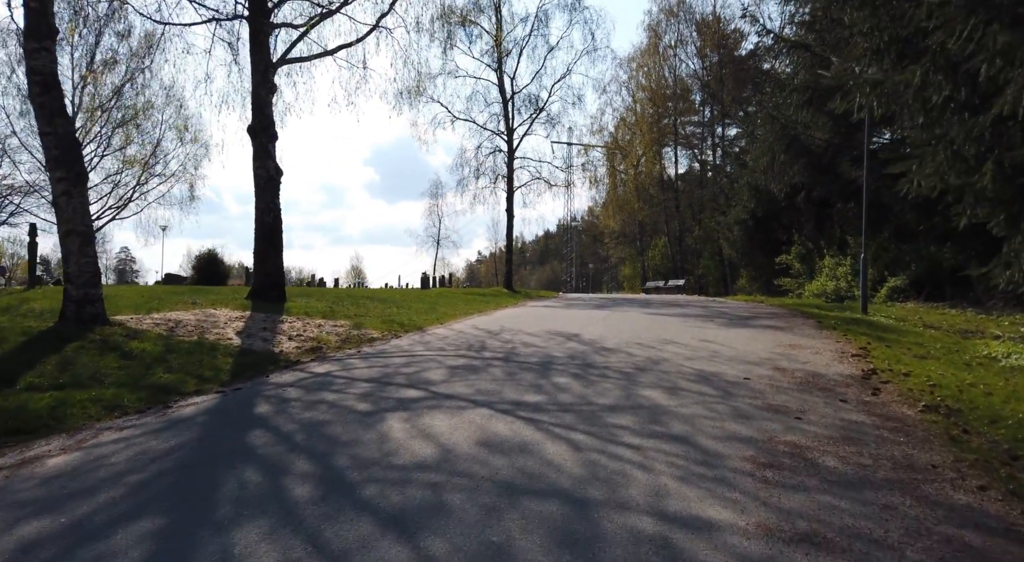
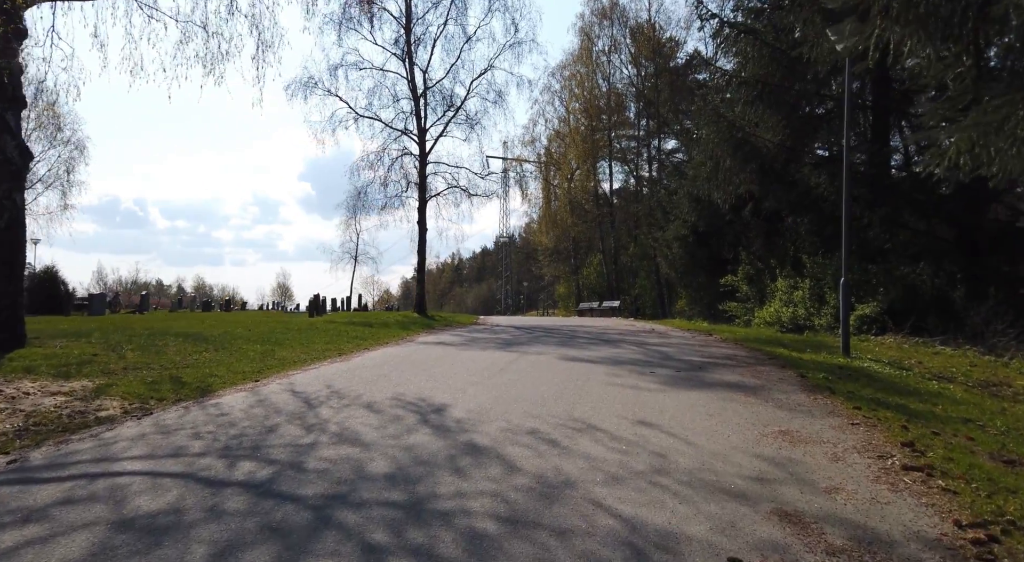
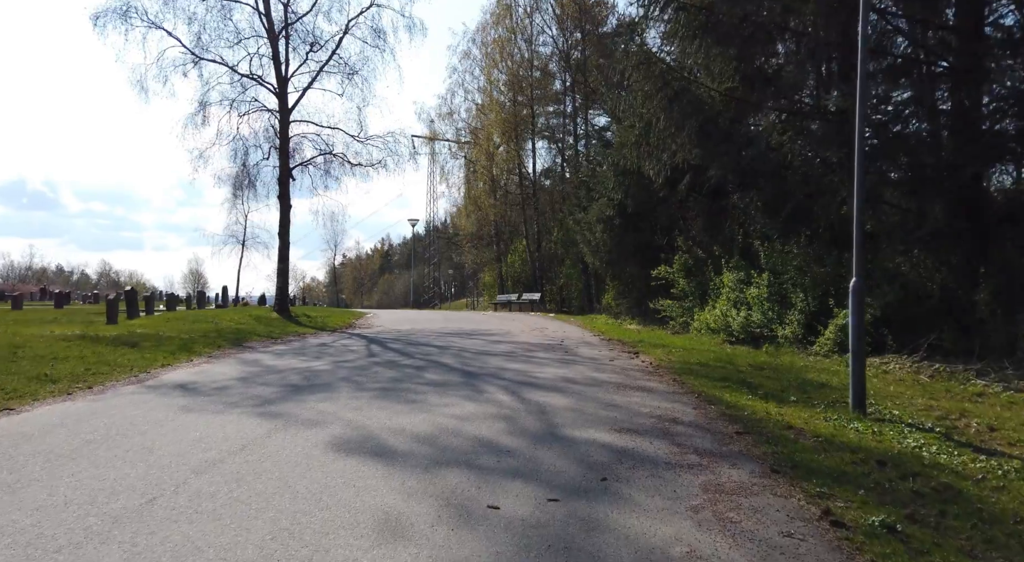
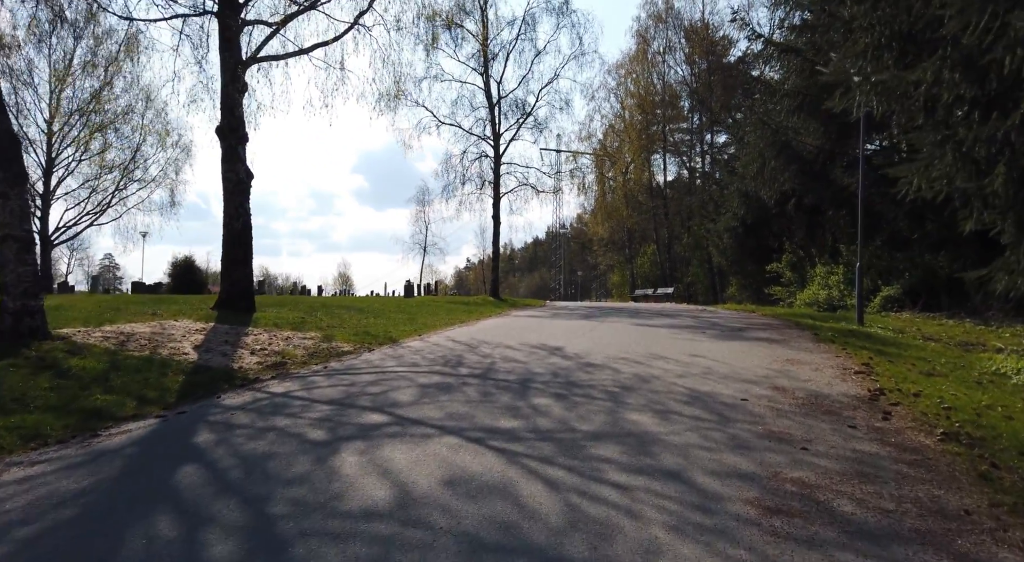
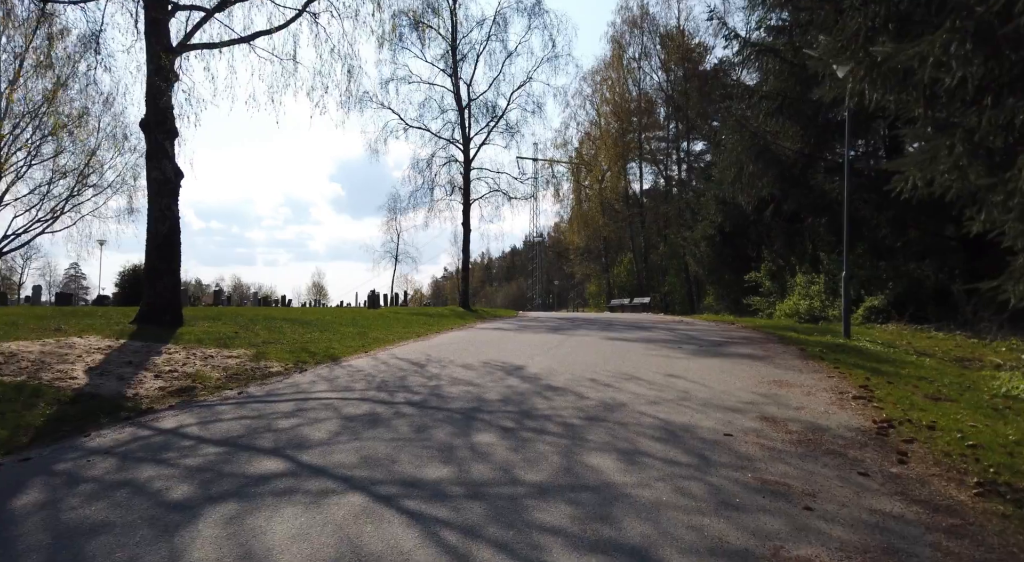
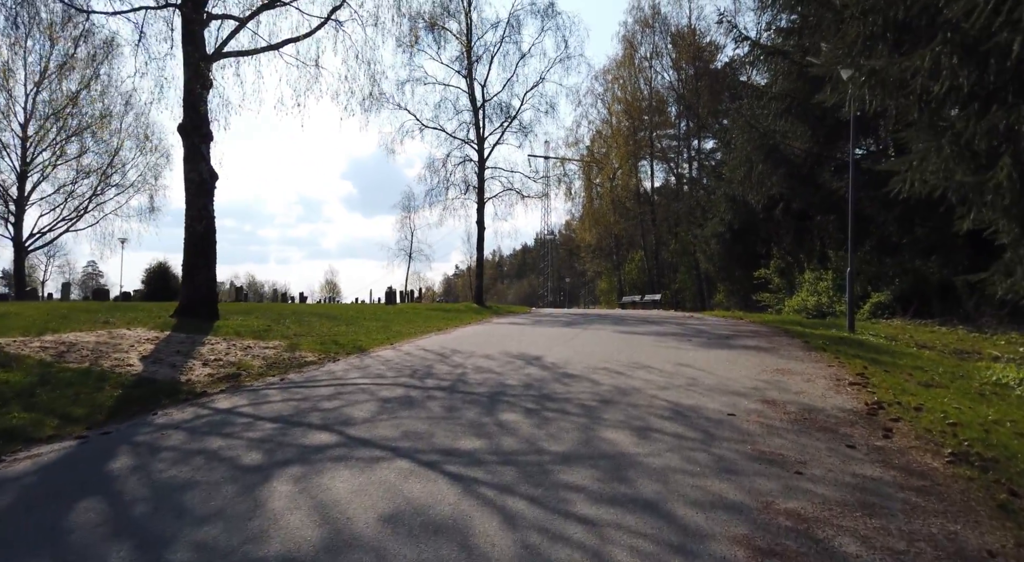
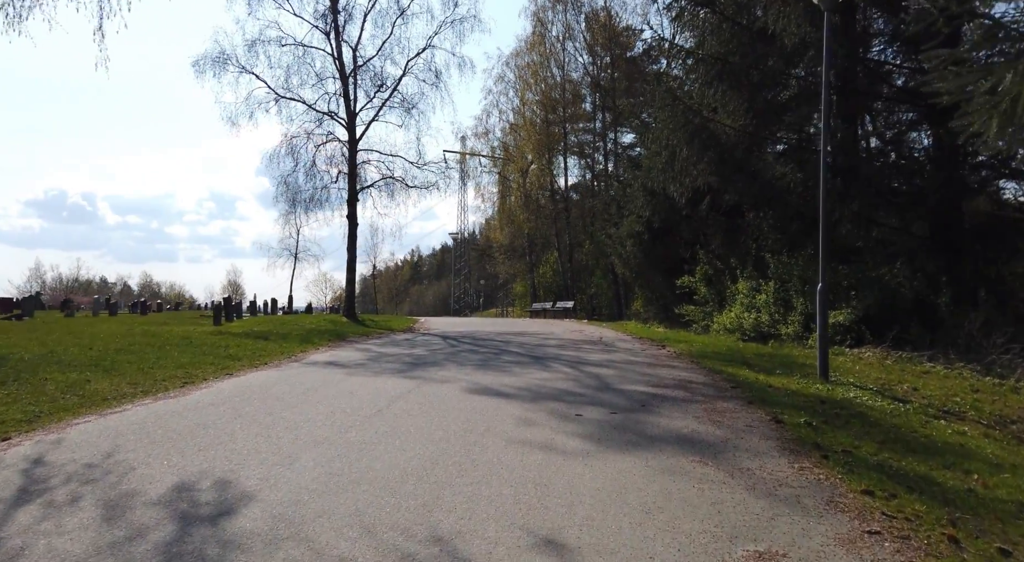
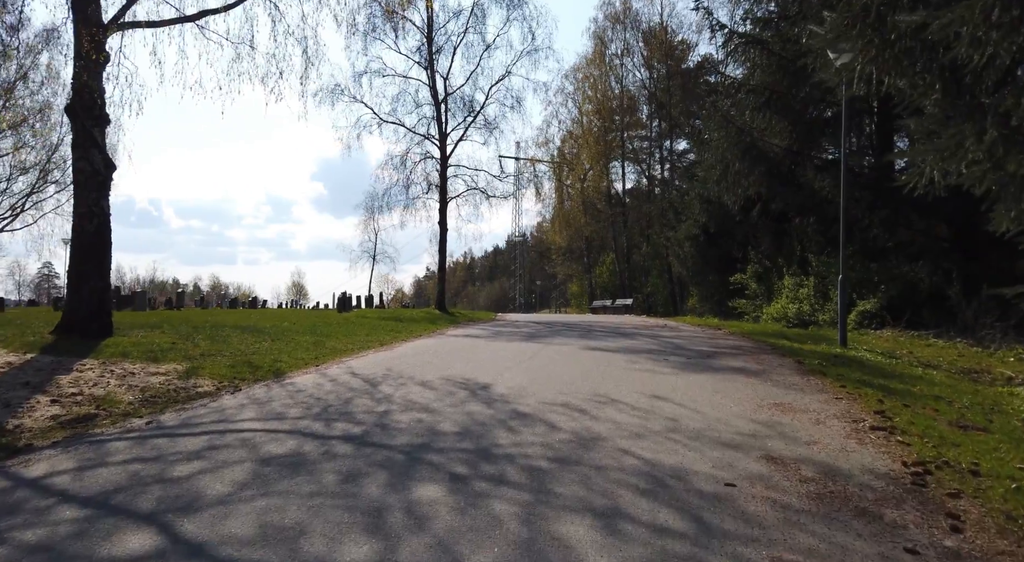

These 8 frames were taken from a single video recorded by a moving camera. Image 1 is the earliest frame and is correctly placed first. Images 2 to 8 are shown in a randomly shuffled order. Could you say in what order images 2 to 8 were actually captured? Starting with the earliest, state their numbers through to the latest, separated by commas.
4, 6, 5, 8, 2, 7, 3
